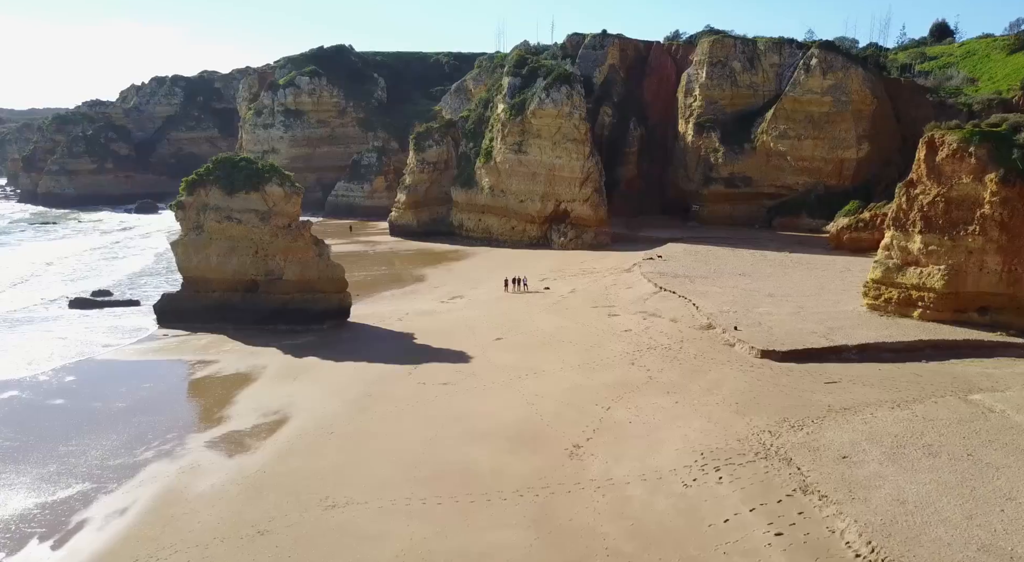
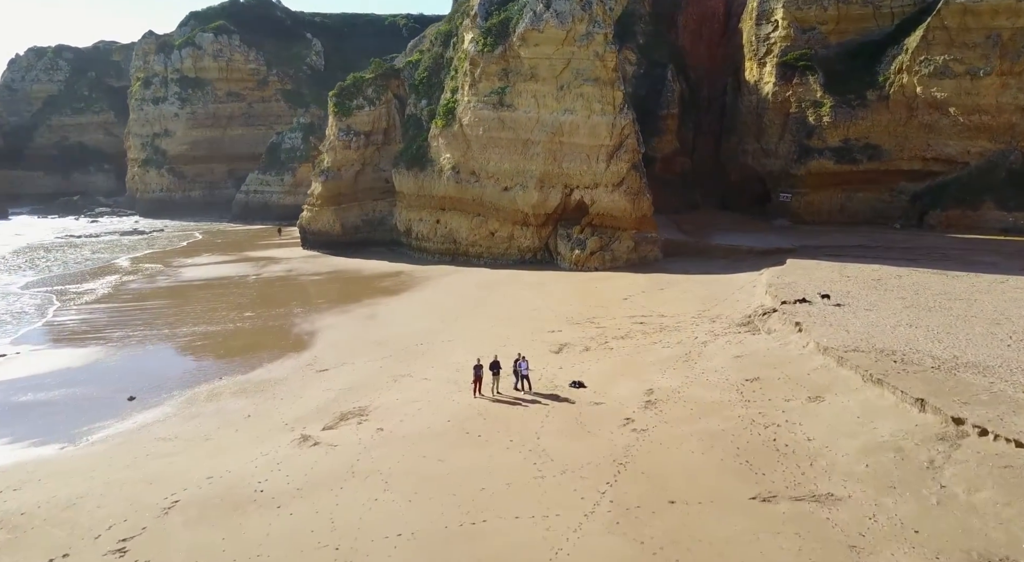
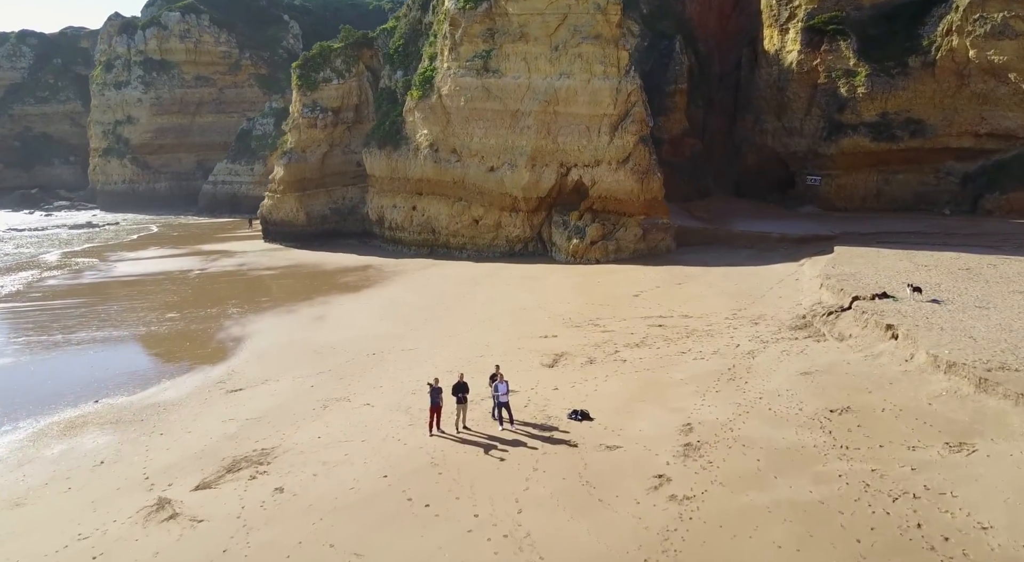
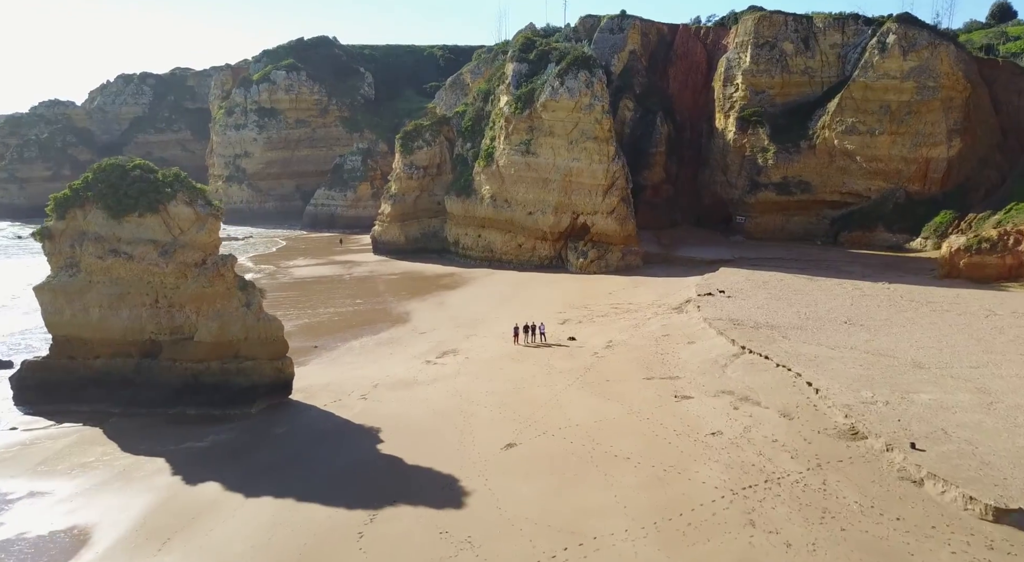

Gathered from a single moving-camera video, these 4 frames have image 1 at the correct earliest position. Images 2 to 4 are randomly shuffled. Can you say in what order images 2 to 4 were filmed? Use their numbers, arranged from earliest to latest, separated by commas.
4, 2, 3
